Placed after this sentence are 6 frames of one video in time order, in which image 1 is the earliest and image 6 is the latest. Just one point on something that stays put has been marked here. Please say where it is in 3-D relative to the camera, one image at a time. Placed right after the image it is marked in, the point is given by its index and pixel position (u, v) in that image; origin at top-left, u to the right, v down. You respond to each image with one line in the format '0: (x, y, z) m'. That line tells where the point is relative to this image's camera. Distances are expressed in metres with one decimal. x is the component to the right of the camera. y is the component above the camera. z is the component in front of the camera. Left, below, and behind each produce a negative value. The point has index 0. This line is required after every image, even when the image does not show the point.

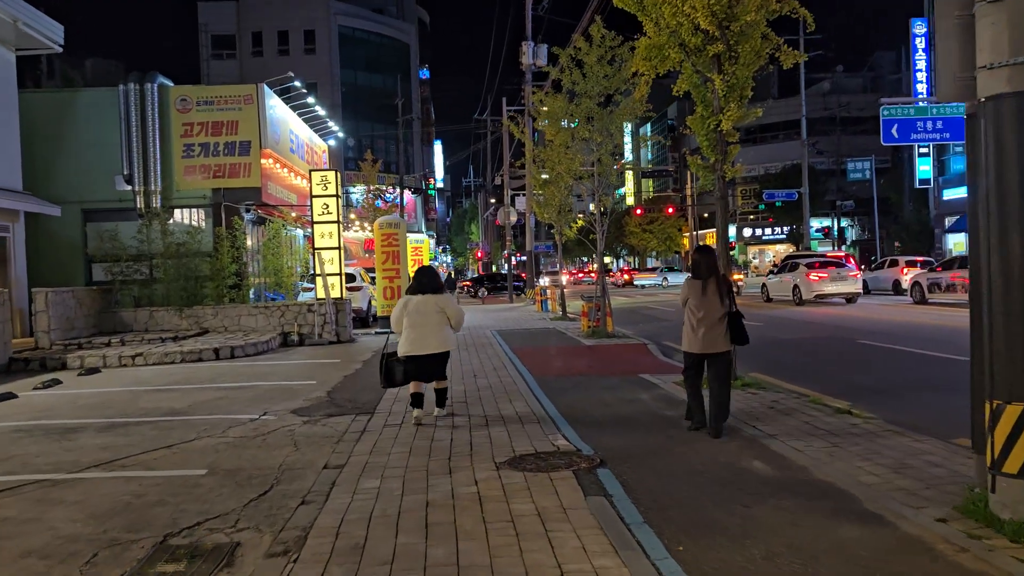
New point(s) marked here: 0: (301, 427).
0: (-1.9, -1.3, +7.7) m
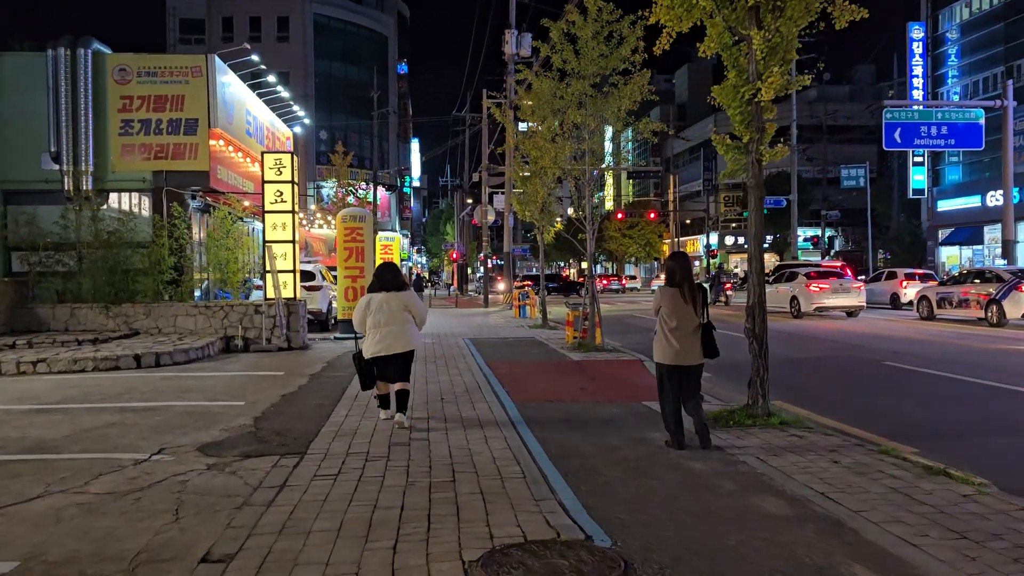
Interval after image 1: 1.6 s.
0: (-2.1, -1.3, +5.7) m
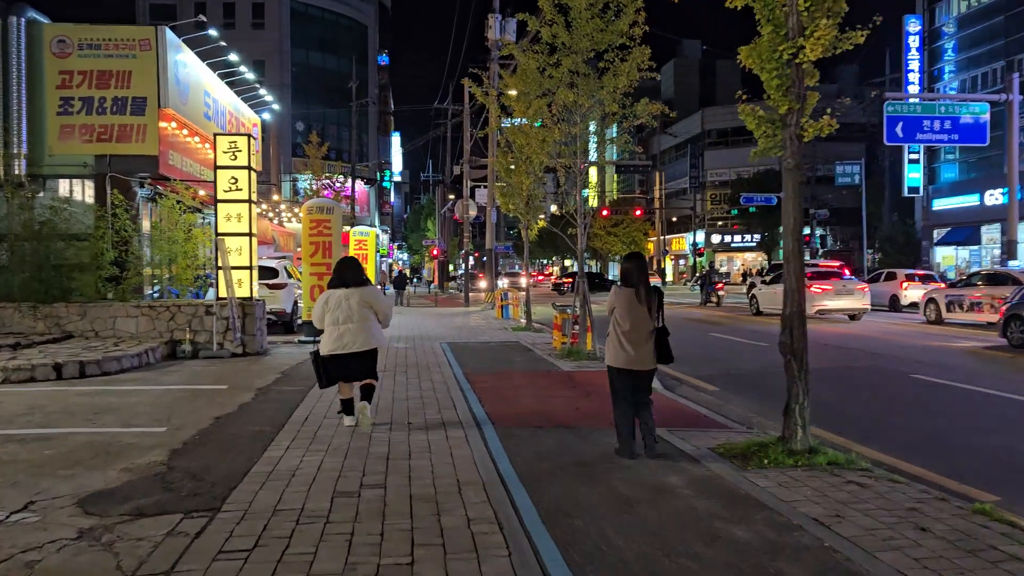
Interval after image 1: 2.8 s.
0: (-2.2, -1.3, +4.1) m
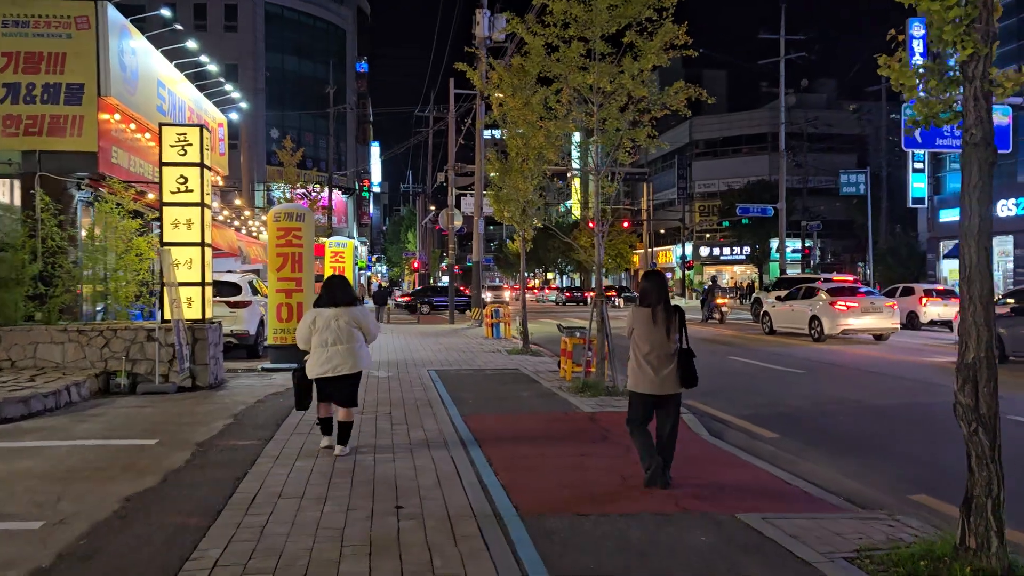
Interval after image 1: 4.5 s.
0: (-1.9, -1.4, +1.9) m
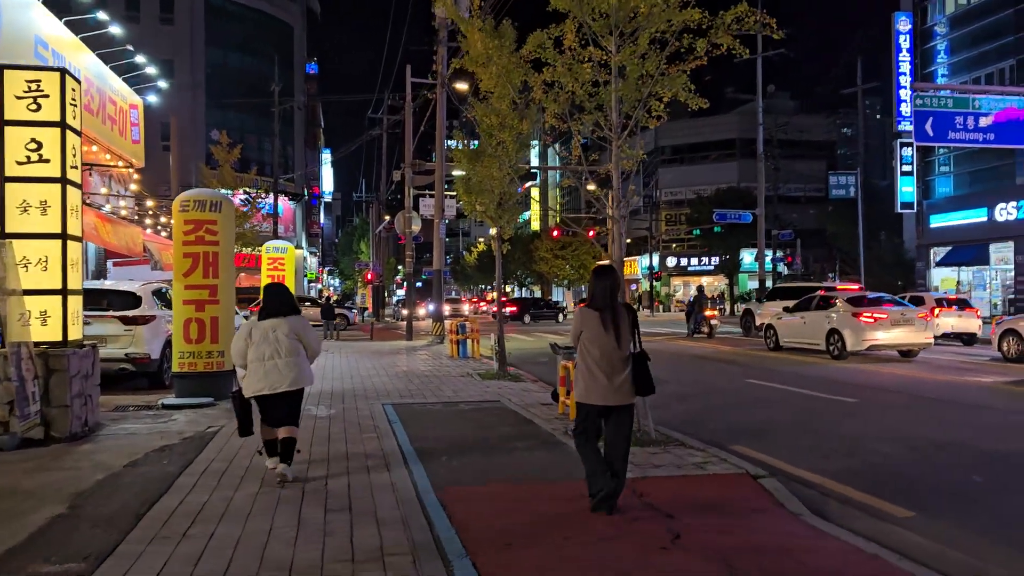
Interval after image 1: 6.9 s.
0: (-1.5, -1.3, -1.3) m
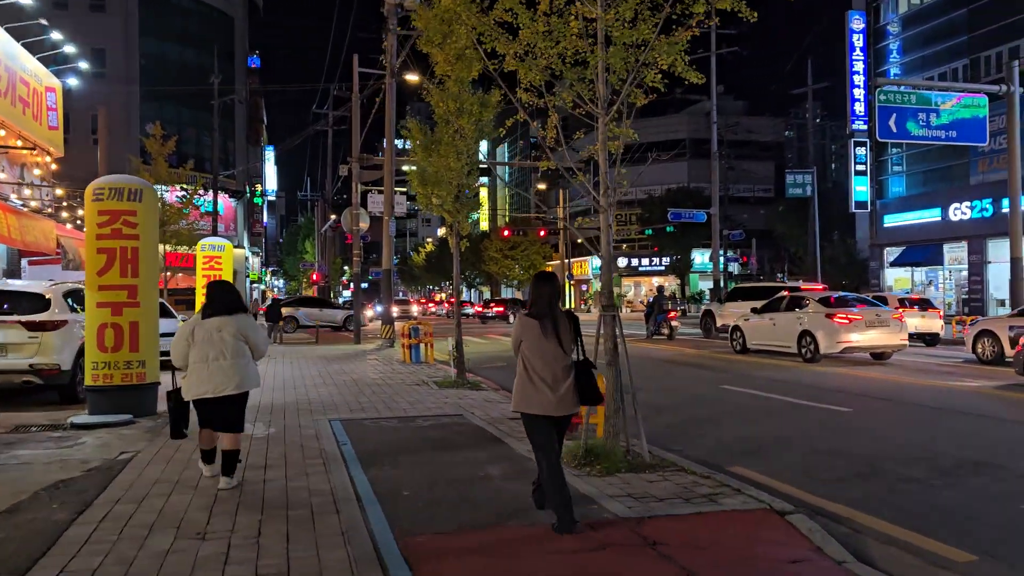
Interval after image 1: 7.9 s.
0: (-1.2, -1.3, -2.5) m
